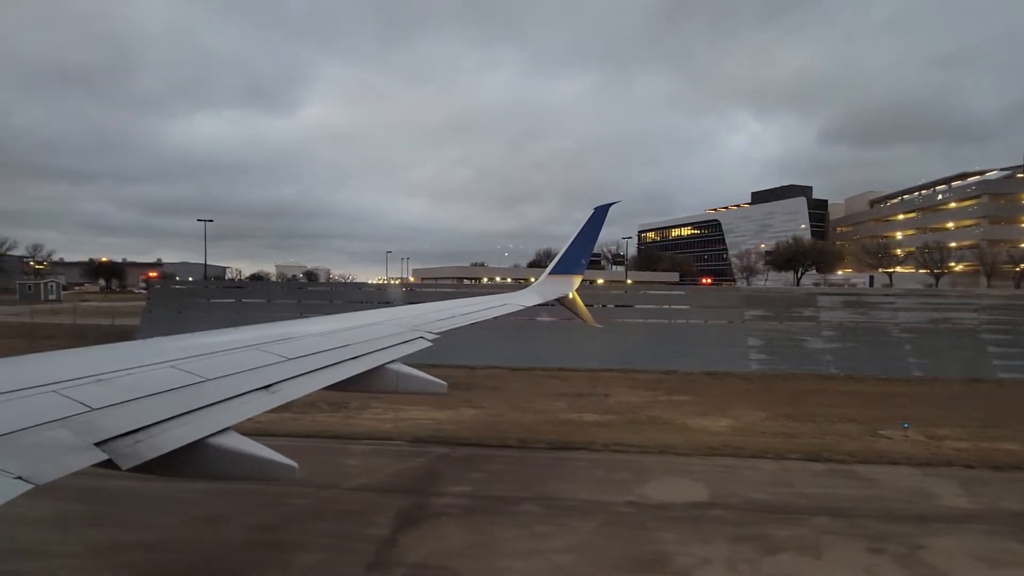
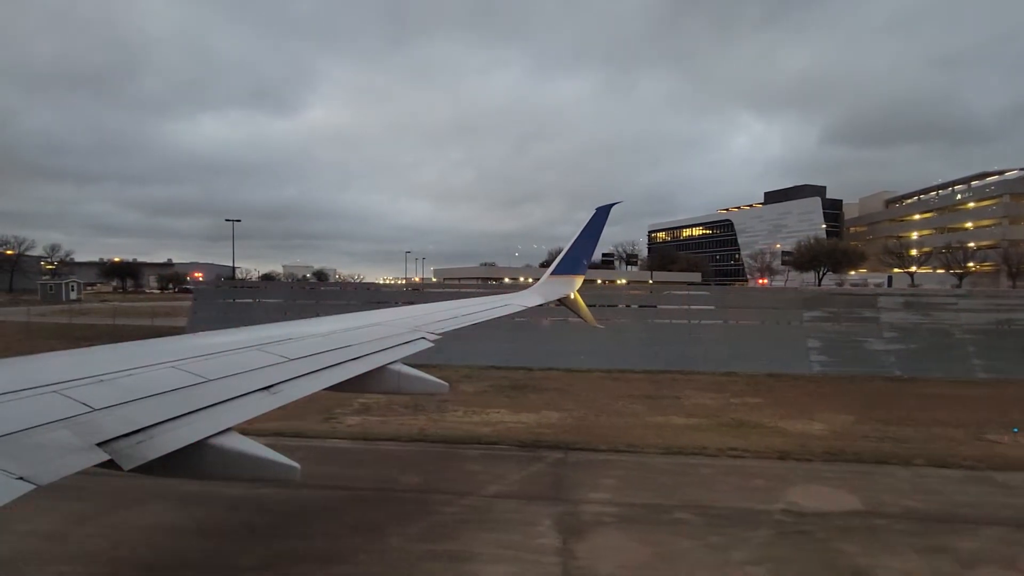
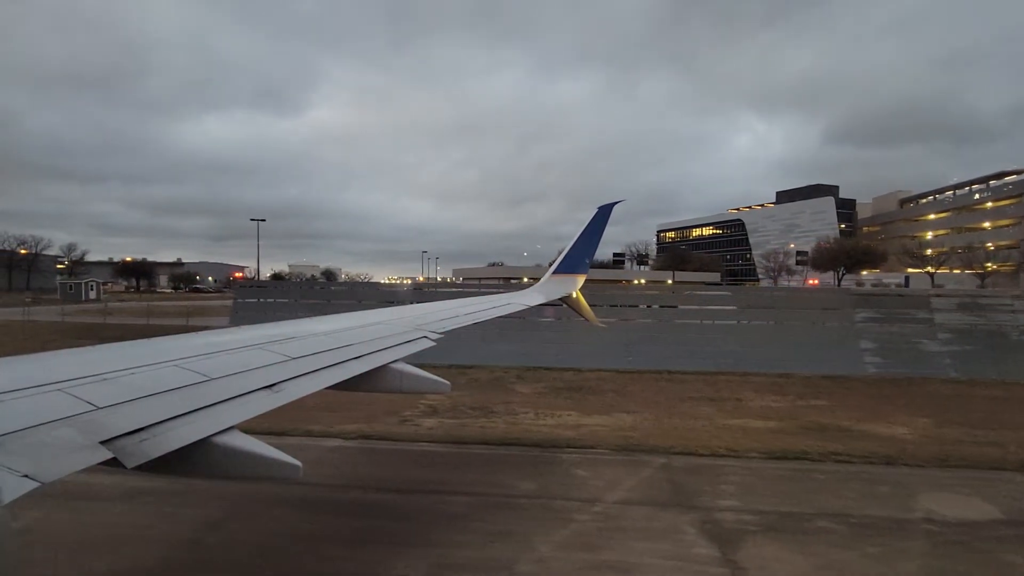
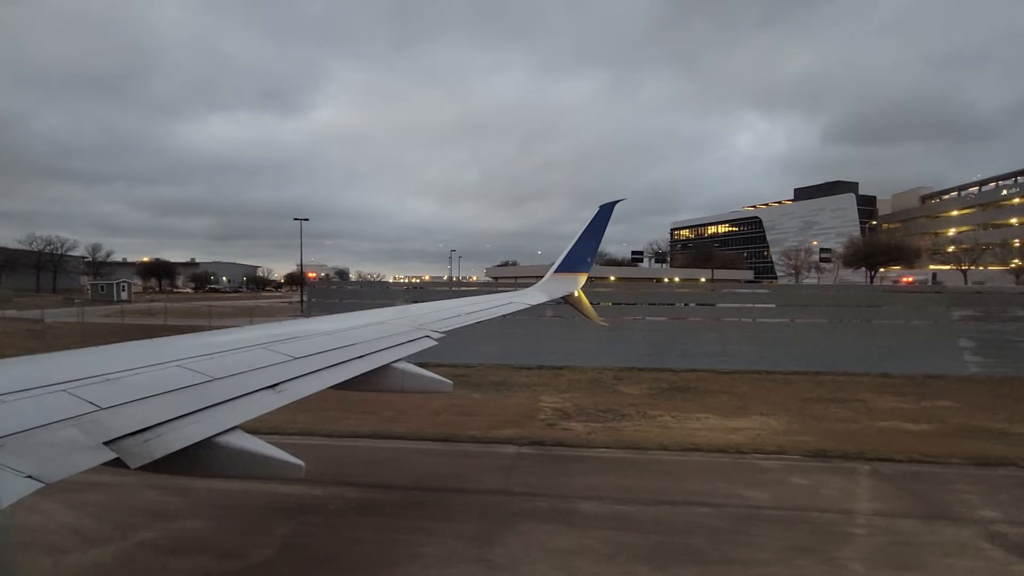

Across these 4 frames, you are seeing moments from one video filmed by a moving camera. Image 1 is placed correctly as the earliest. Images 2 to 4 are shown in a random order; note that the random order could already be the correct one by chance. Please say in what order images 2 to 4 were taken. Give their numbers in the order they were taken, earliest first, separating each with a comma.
2, 3, 4
